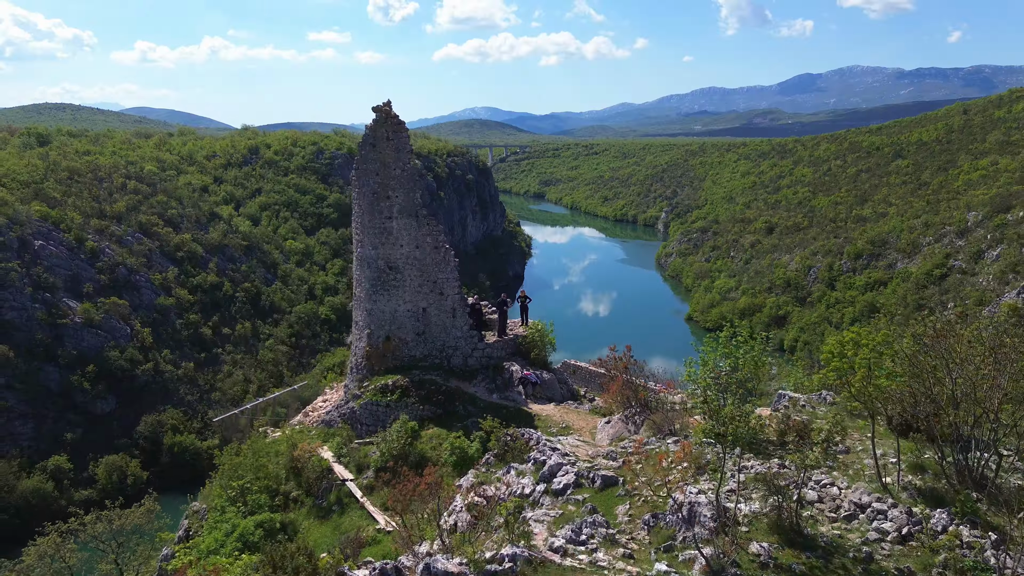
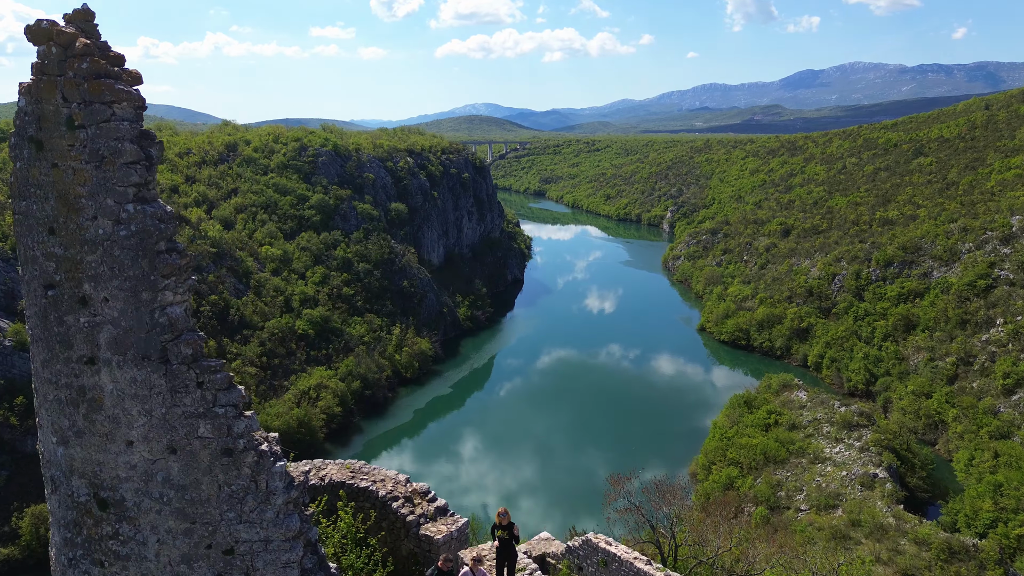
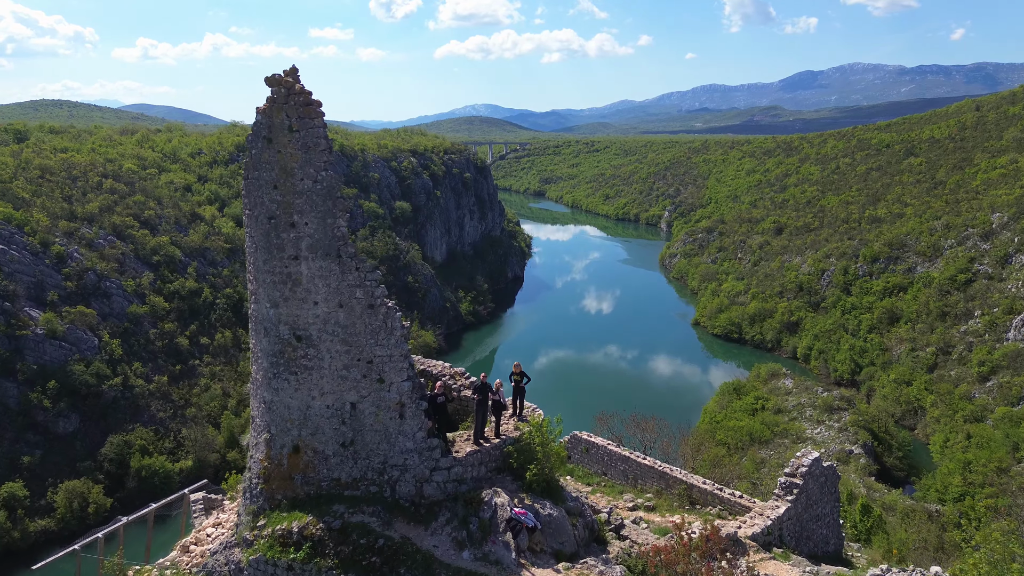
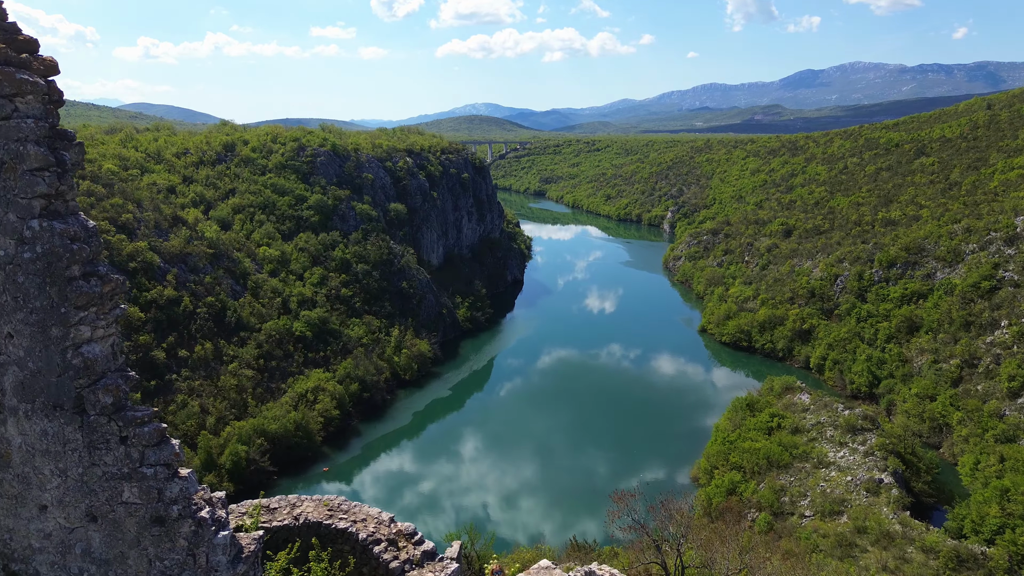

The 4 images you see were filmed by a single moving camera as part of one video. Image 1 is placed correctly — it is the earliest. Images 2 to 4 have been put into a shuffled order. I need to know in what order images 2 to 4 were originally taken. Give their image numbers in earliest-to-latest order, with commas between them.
3, 2, 4
